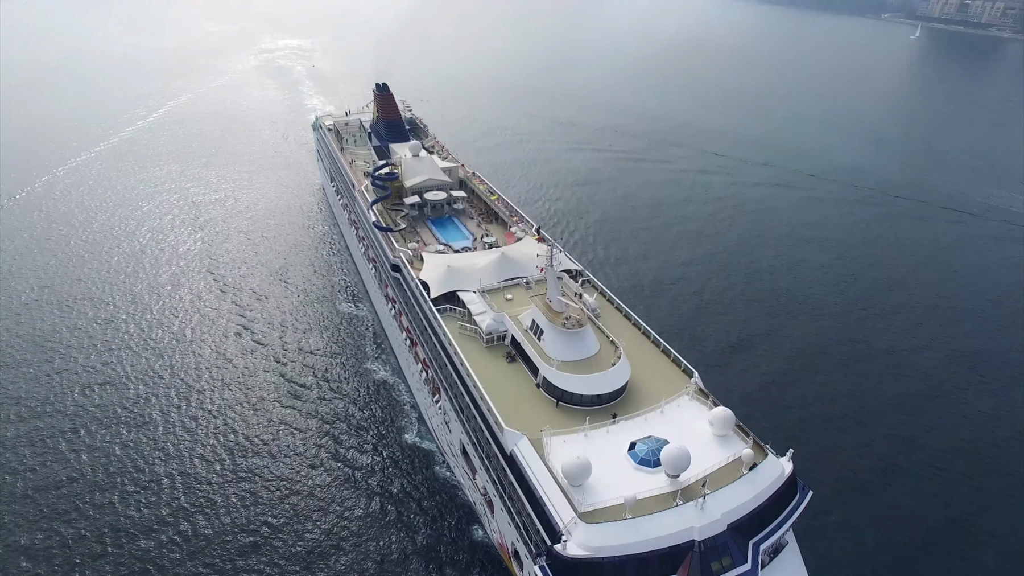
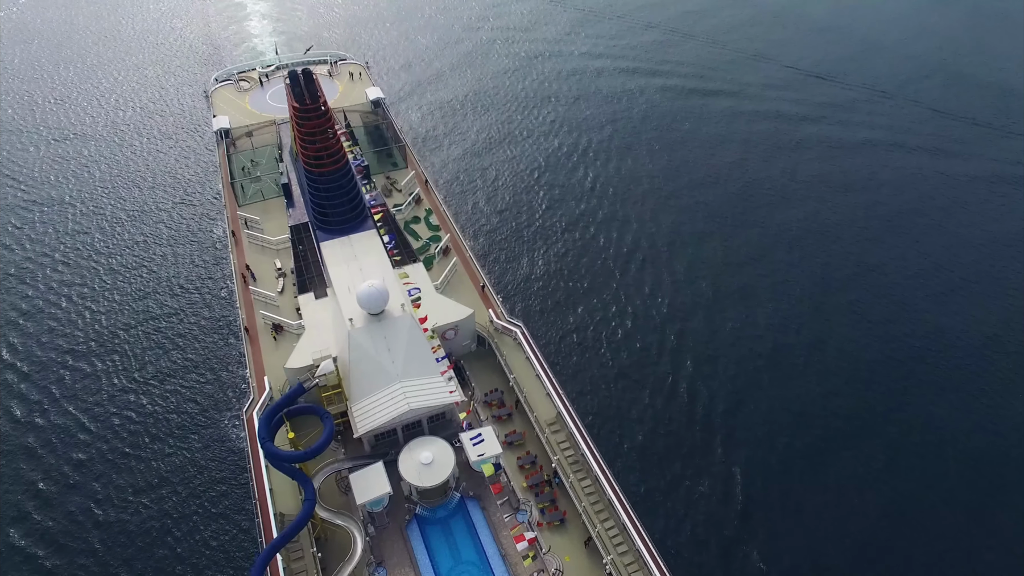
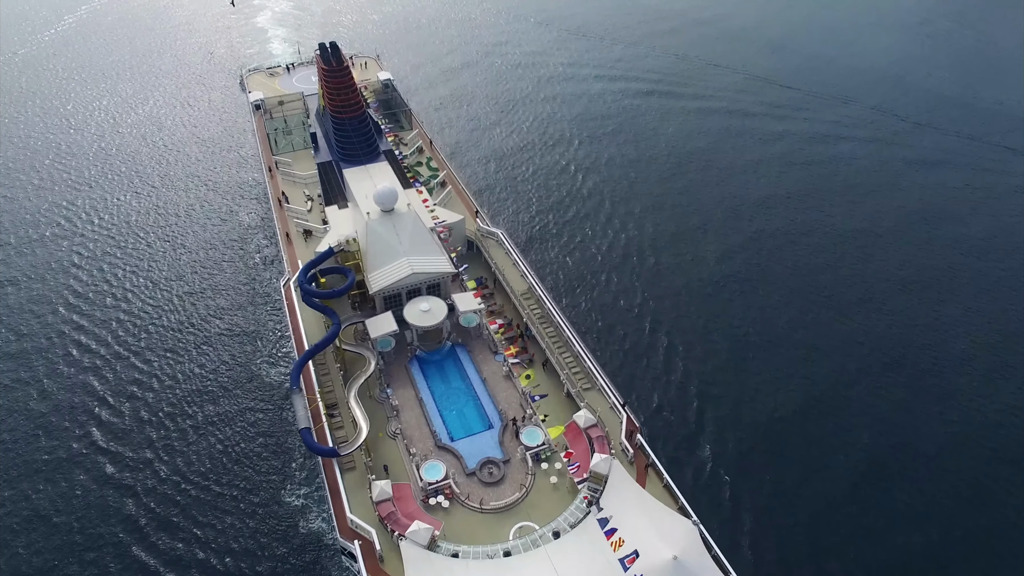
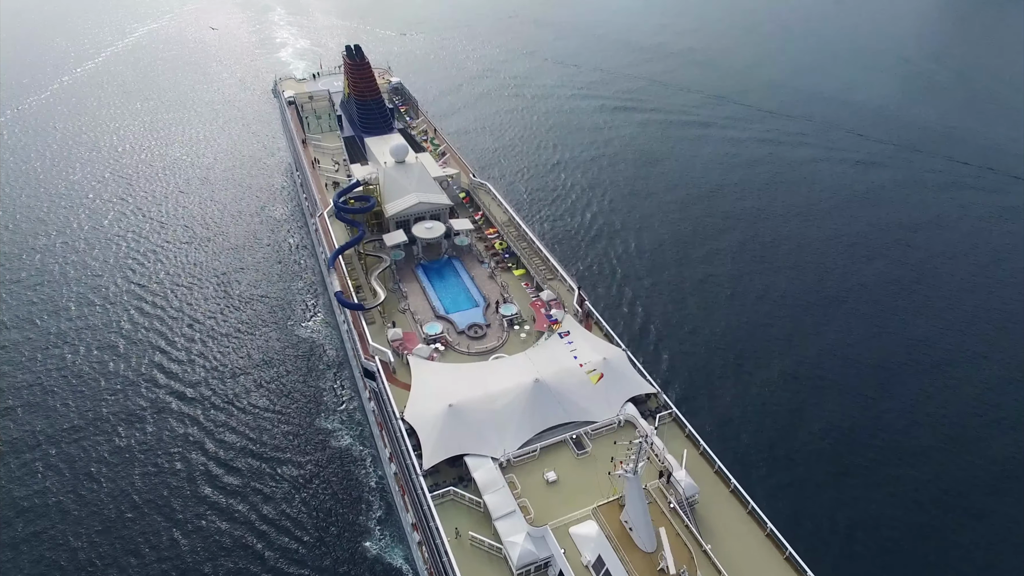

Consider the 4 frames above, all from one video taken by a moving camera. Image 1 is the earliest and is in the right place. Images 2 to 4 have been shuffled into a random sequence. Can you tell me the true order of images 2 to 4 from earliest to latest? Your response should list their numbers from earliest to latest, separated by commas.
4, 3, 2
